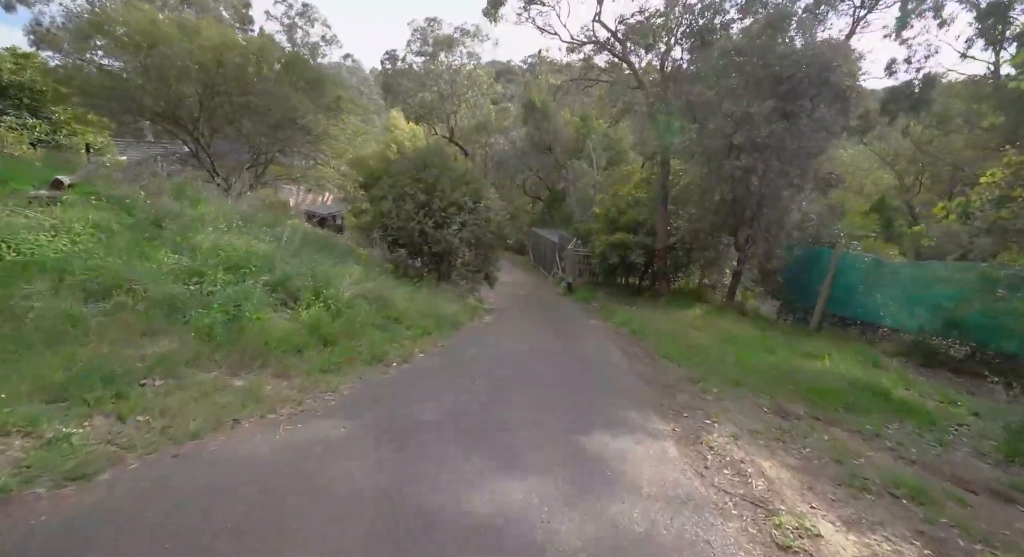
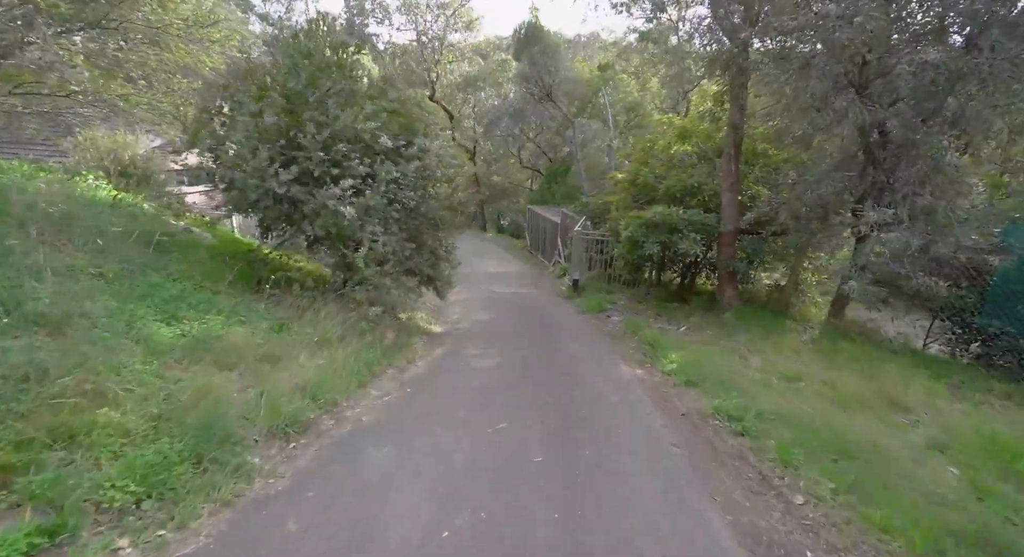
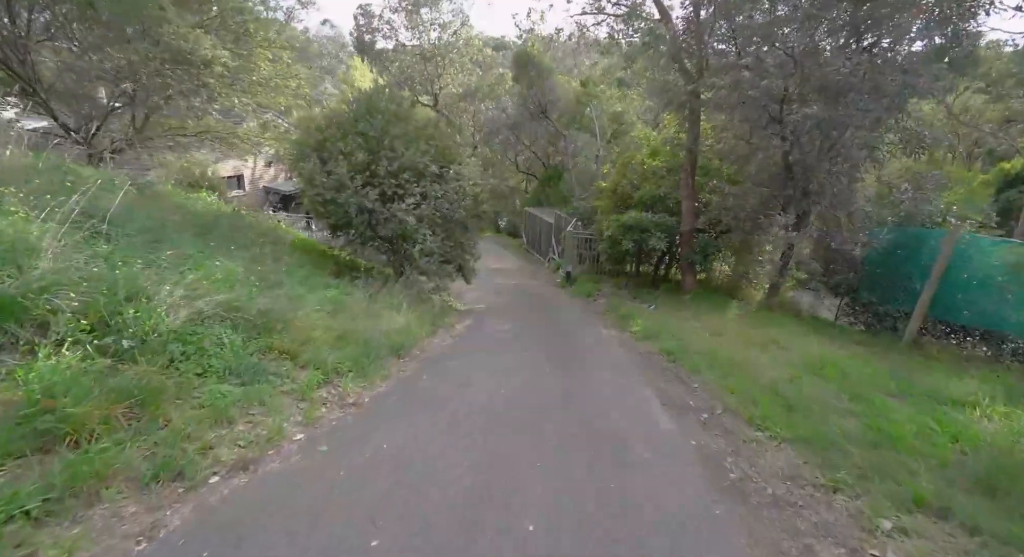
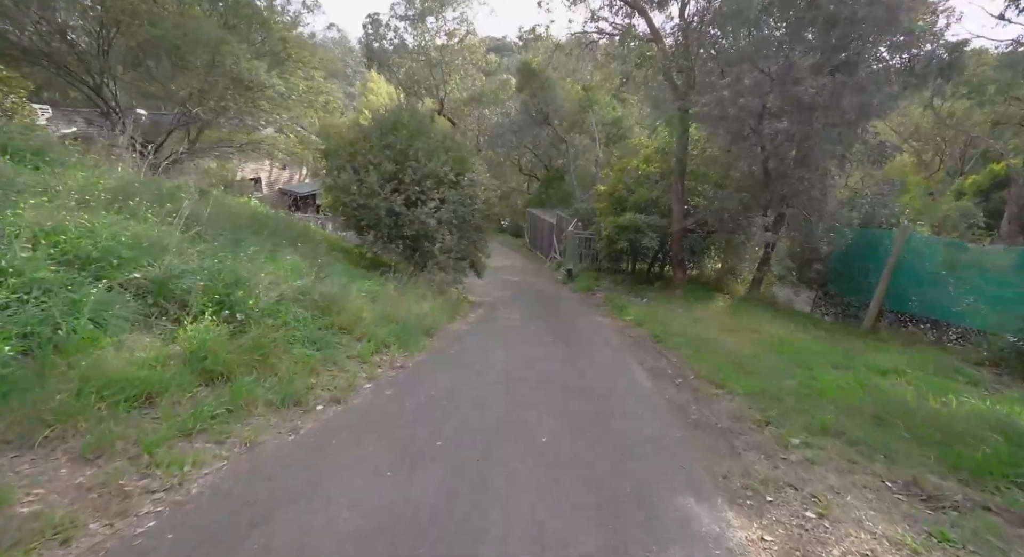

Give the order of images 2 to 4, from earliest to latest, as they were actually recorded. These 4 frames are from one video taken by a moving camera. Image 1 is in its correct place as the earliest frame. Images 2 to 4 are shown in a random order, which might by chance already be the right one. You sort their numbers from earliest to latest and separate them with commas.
4, 3, 2
